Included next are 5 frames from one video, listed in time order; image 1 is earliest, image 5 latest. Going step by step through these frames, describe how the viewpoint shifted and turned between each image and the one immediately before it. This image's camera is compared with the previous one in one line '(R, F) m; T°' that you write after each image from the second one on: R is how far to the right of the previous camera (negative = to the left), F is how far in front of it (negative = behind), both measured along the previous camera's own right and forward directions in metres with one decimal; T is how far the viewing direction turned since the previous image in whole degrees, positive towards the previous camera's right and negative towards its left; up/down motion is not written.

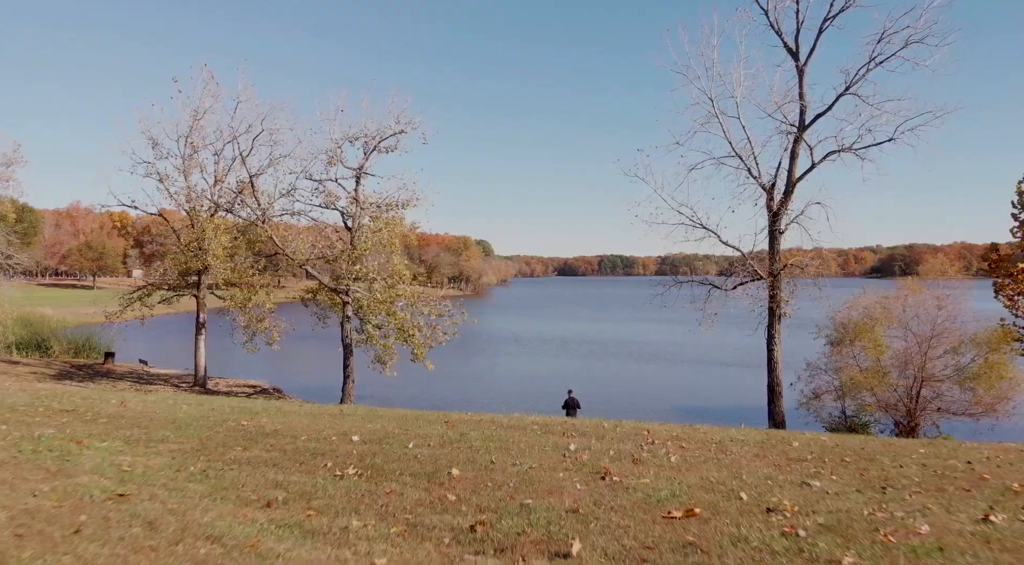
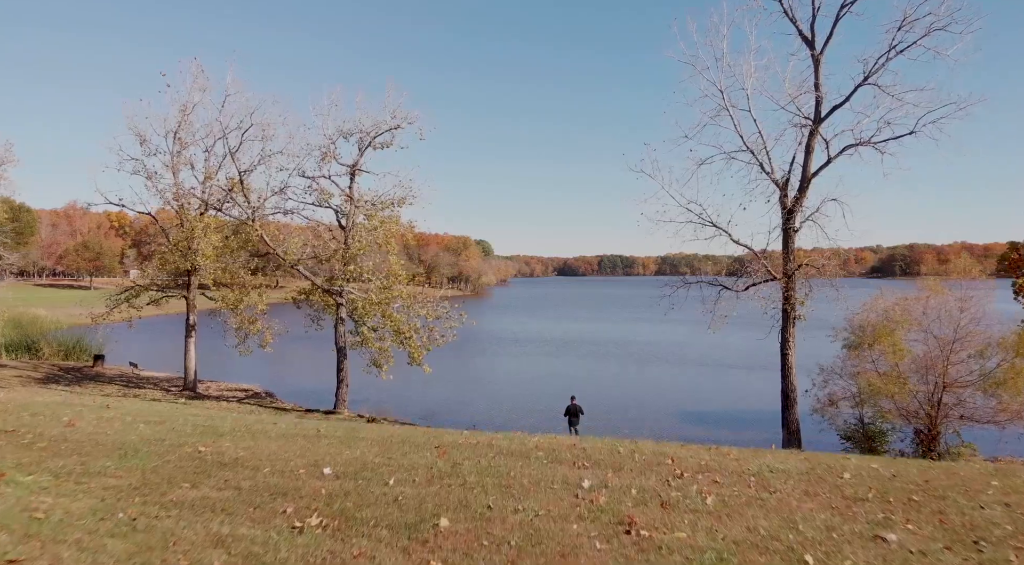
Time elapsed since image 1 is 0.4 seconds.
(0.0, +1.0) m; 0°
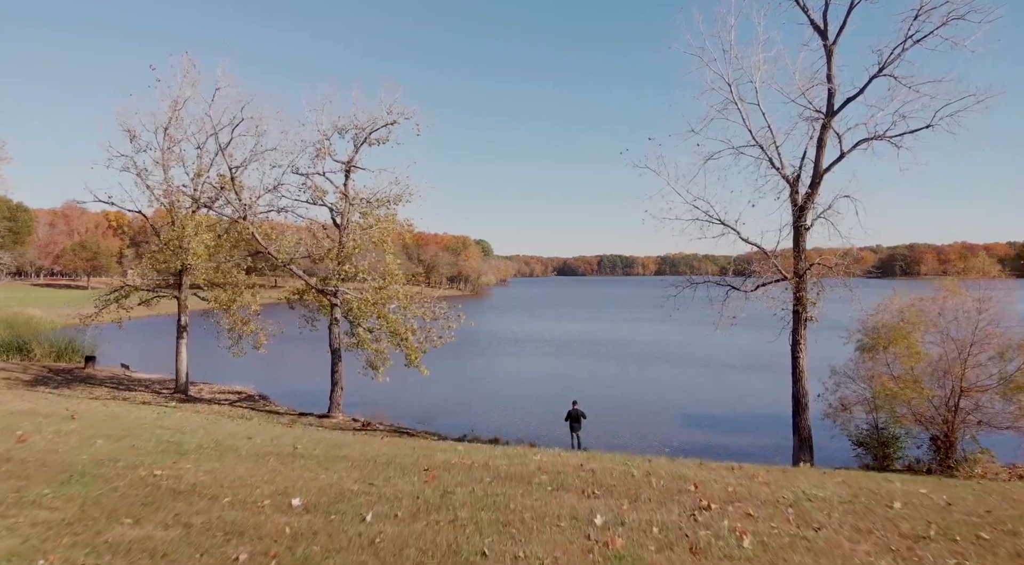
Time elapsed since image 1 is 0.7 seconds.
(0.0, +0.7) m; 0°
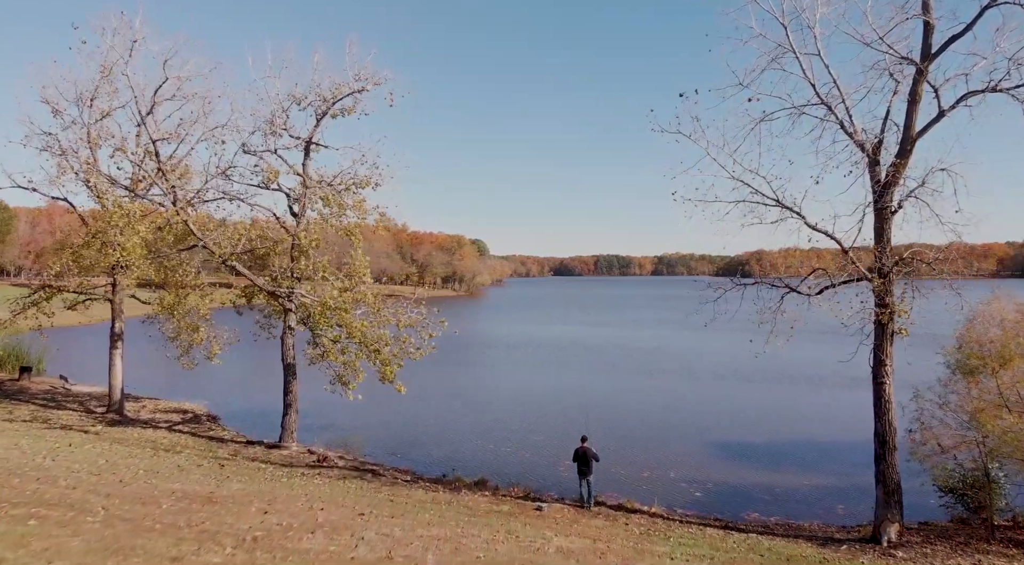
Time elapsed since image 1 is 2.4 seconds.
(+0.1, +4.2) m; 0°
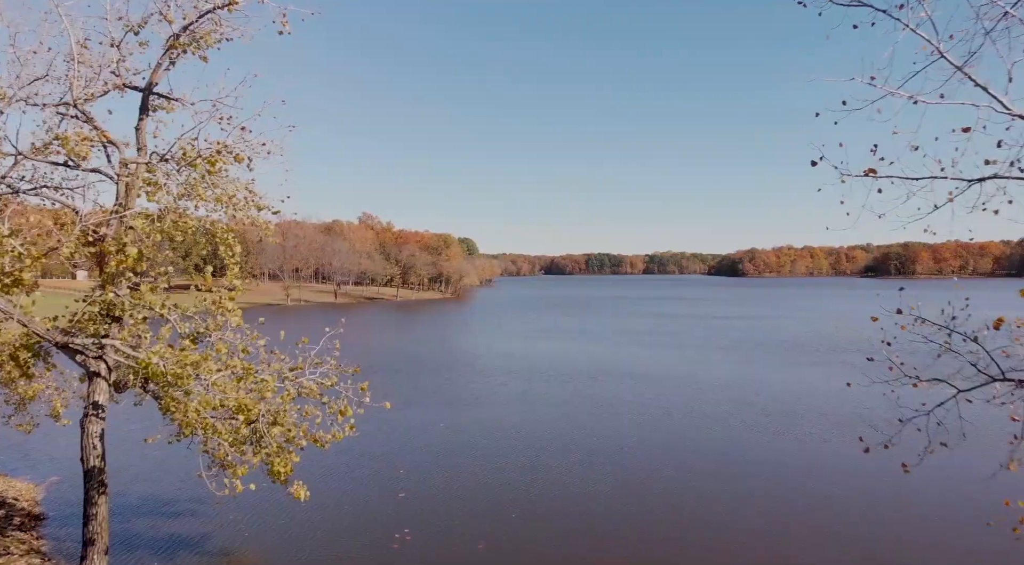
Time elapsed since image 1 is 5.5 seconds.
(+0.5, +8.0) m; +1°
